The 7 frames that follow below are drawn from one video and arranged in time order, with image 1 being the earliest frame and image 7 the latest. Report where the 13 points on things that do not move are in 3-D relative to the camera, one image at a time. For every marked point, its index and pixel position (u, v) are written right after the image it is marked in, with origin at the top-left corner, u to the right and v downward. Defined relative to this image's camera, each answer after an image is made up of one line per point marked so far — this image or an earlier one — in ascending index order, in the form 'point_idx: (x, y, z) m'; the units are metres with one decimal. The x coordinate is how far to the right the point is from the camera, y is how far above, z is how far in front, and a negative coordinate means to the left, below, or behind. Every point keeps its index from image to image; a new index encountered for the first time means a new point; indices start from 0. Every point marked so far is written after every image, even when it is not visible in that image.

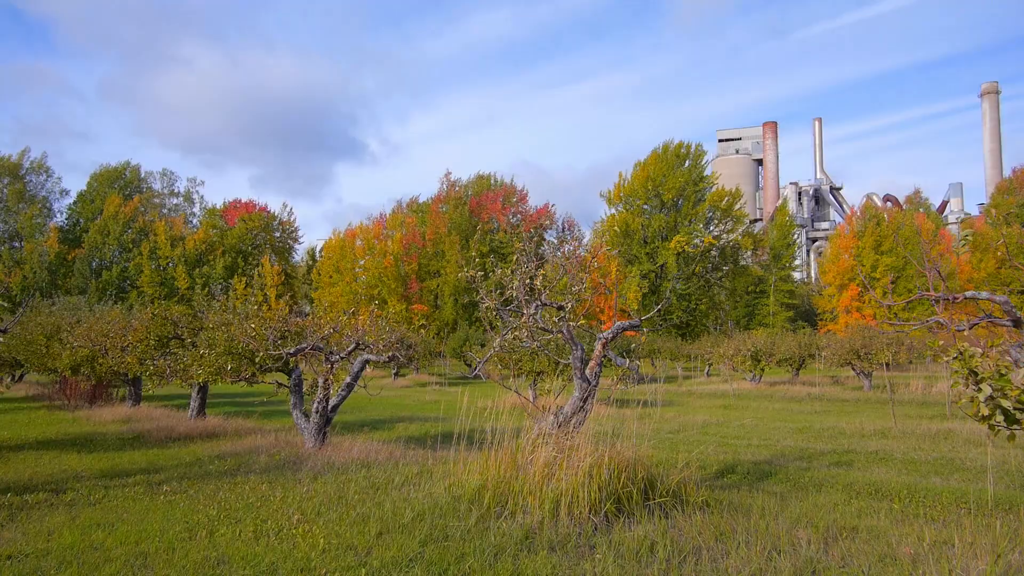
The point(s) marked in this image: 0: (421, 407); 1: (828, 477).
0: (-2.8, -3.6, +18.6) m
1: (+3.8, -2.3, +7.5) m
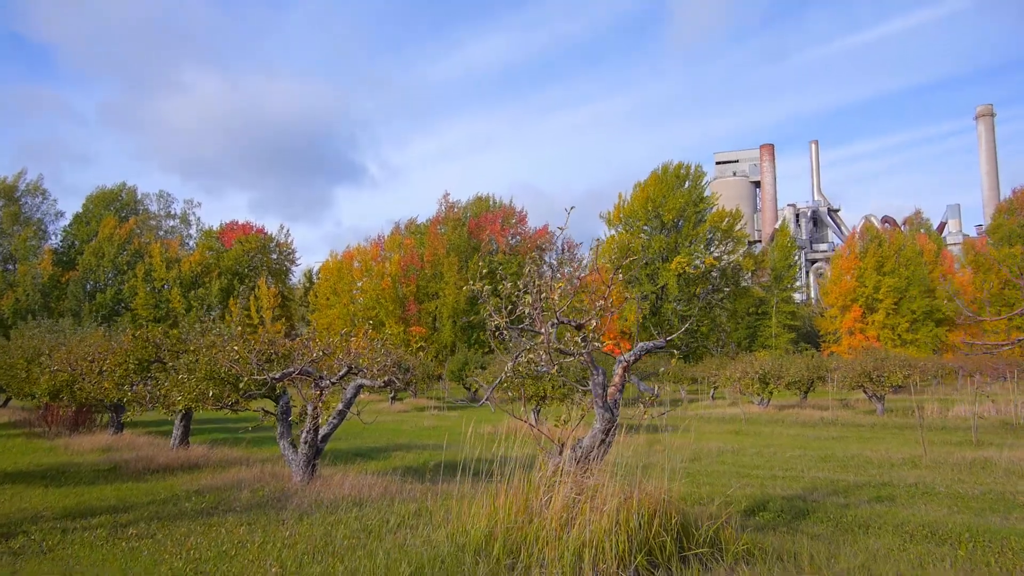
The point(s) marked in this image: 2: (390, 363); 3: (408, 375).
0: (-2.7, -4.2, +17.8) m
1: (+3.9, -2.5, +6.8) m
2: (-1.8, -1.1, +8.9) m
3: (-1.5, -1.3, +9.4) m
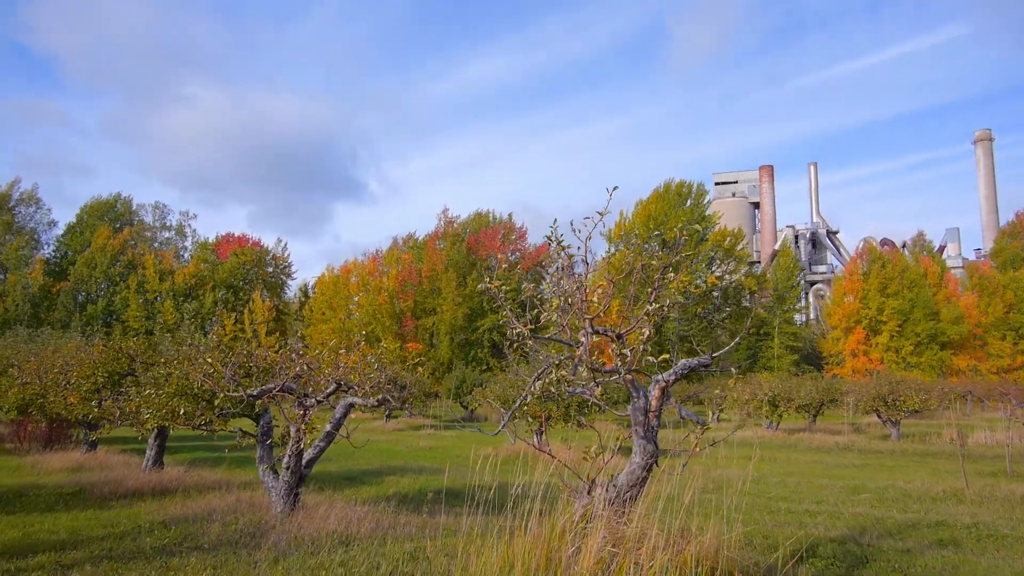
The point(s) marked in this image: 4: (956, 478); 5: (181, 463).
0: (-2.7, -4.5, +16.7) m
1: (+4.0, -2.6, +5.8) m
2: (-1.7, -1.2, +8.0) m
3: (-1.4, -1.4, +8.4) m
4: (+9.0, -3.8, +12.5) m
5: (-6.6, -3.5, +12.4) m
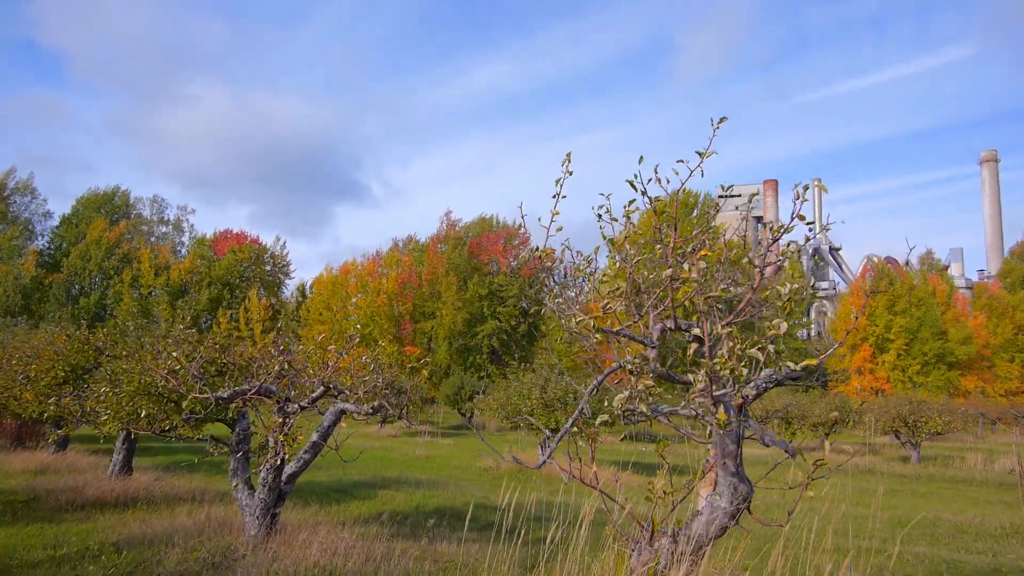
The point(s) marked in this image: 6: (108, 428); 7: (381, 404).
0: (-2.6, -4.5, +15.6) m
1: (+4.2, -2.6, +4.7) m
2: (-1.5, -1.0, +6.9) m
3: (-1.2, -1.3, +7.3) m
4: (+9.1, -4.1, +11.4) m
5: (-6.5, -3.3, +11.3) m
6: (-4.7, -1.6, +7.3) m
7: (-1.4, -1.3, +6.8) m
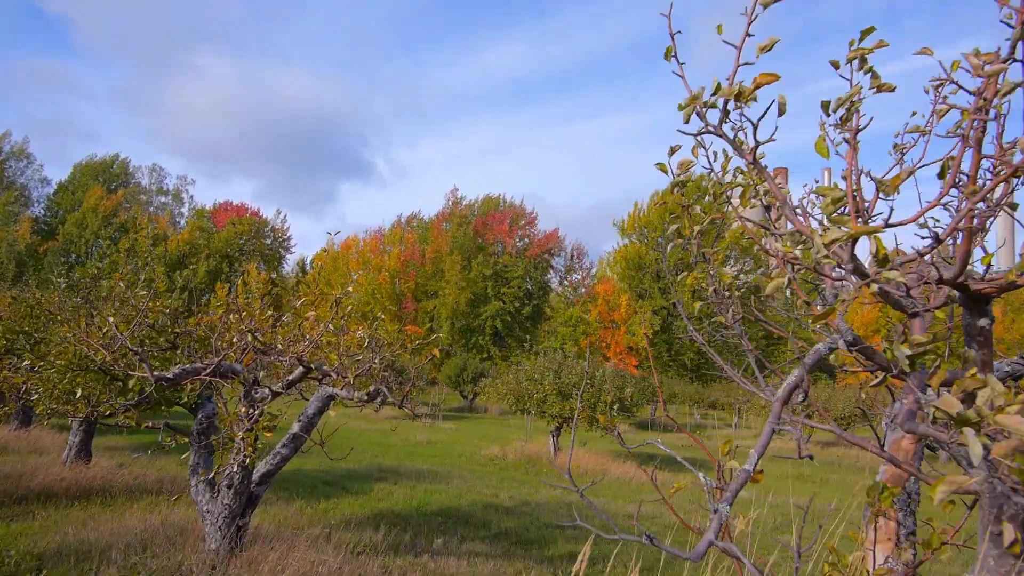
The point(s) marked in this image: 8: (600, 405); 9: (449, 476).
0: (-2.4, -3.8, +14.3) m
1: (+4.4, -2.5, +3.4) m
2: (-1.2, -0.7, +5.5) m
3: (-1.0, -0.9, +6.0) m
4: (+9.3, -3.9, +10.1) m
5: (-6.3, -2.6, +10.0) m
6: (-4.5, -1.2, +5.9) m
7: (-1.1, -0.9, +5.4) m
8: (+2.2, -2.9, +15.2) m
9: (-1.2, -3.5, +11.6) m
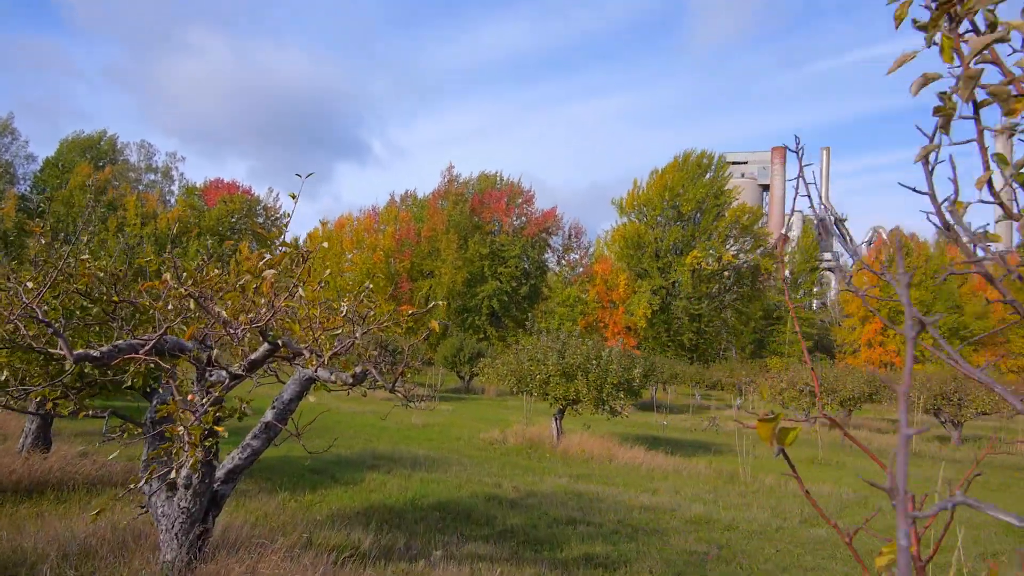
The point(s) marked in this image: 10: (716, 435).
0: (-2.4, -3.3, +13.6) m
1: (+4.5, -2.2, +2.6) m
2: (-1.1, -0.4, +4.7) m
3: (-0.9, -0.6, +5.1) m
4: (+9.3, -3.4, +9.4) m
5: (-6.2, -2.2, +9.1) m
6: (-4.4, -0.9, +5.1) m
7: (-1.1, -0.6, +4.5) m
8: (+2.2, -2.3, +14.4) m
9: (-1.1, -3.0, +10.8) m
10: (+5.6, -4.0, +17.0) m
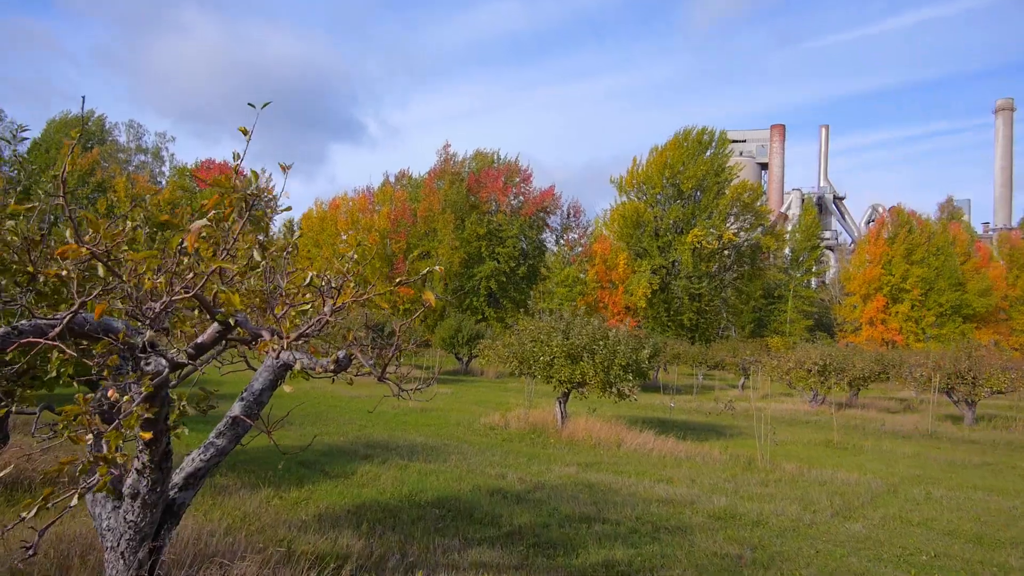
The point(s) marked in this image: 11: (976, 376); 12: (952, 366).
0: (-2.3, -2.8, +12.9) m
1: (+4.6, -2.1, +1.9) m
2: (-1.0, -0.2, +3.9) m
3: (-0.8, -0.4, +4.3) m
4: (+9.4, -3.0, +8.7) m
5: (-6.1, -1.9, +8.4) m
6: (-4.3, -0.7, +4.3) m
7: (-1.0, -0.4, +3.8) m
8: (+2.2, -1.8, +13.7) m
9: (-1.1, -2.6, +10.1) m
10: (+5.6, -3.4, +16.4) m
11: (+14.6, -2.7, +19.6) m
12: (+14.2, -2.6, +19.7) m
